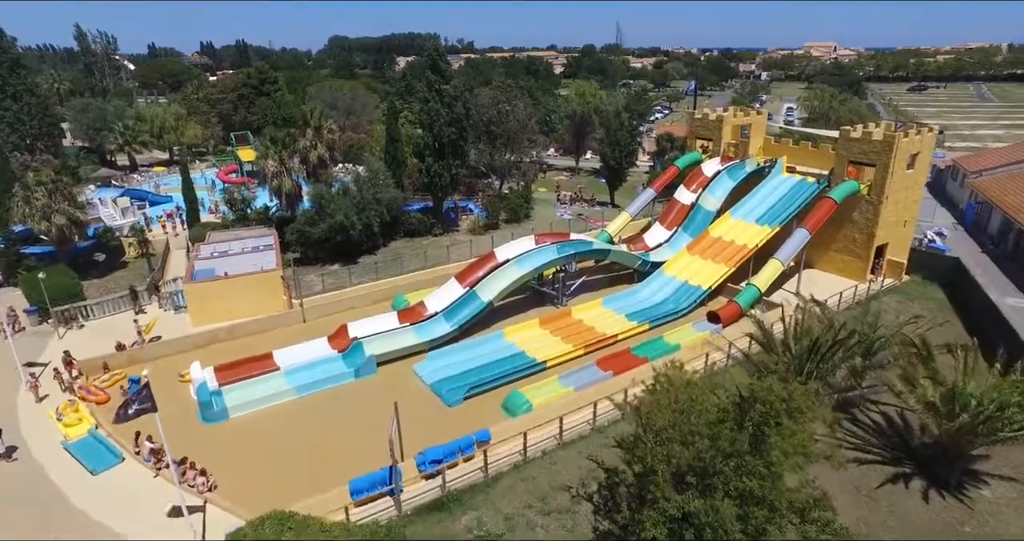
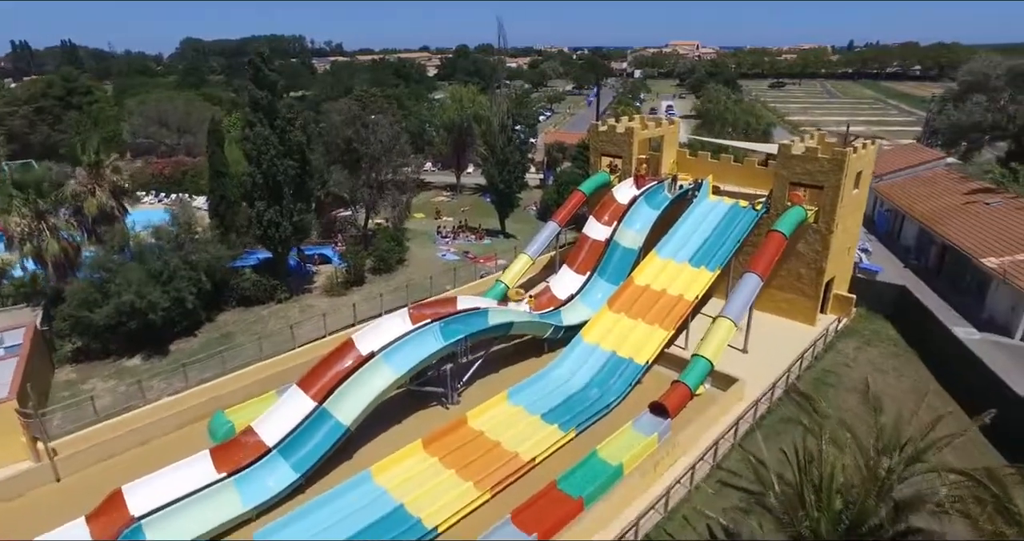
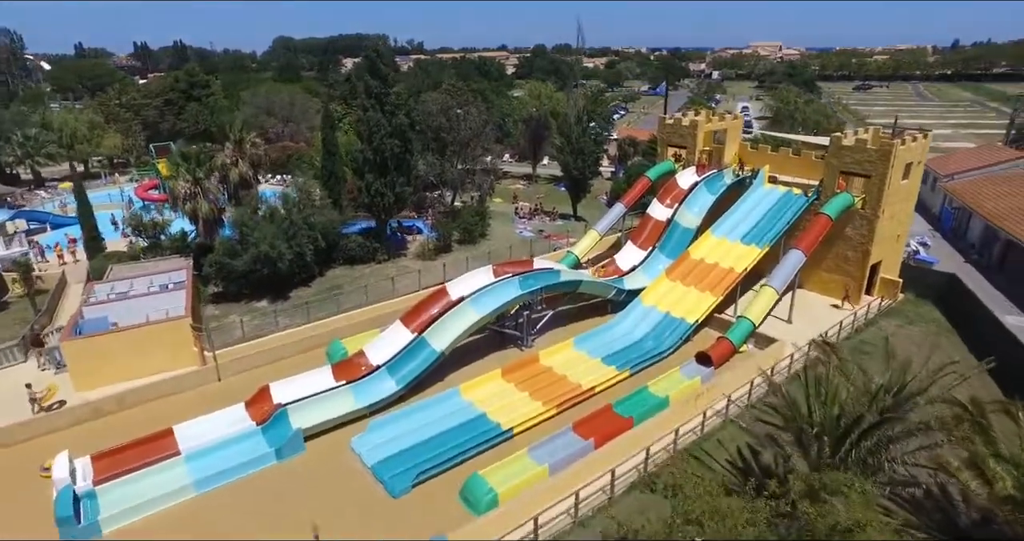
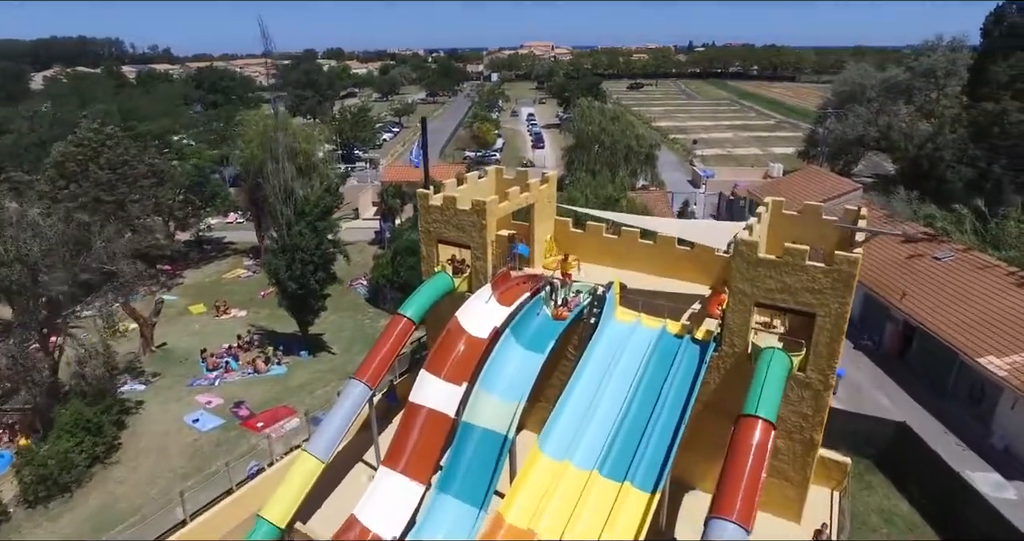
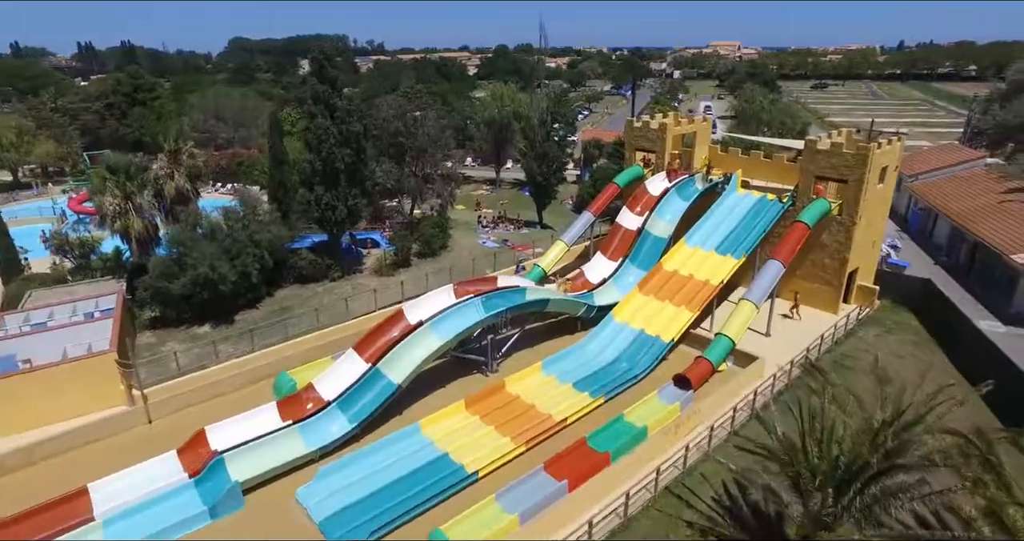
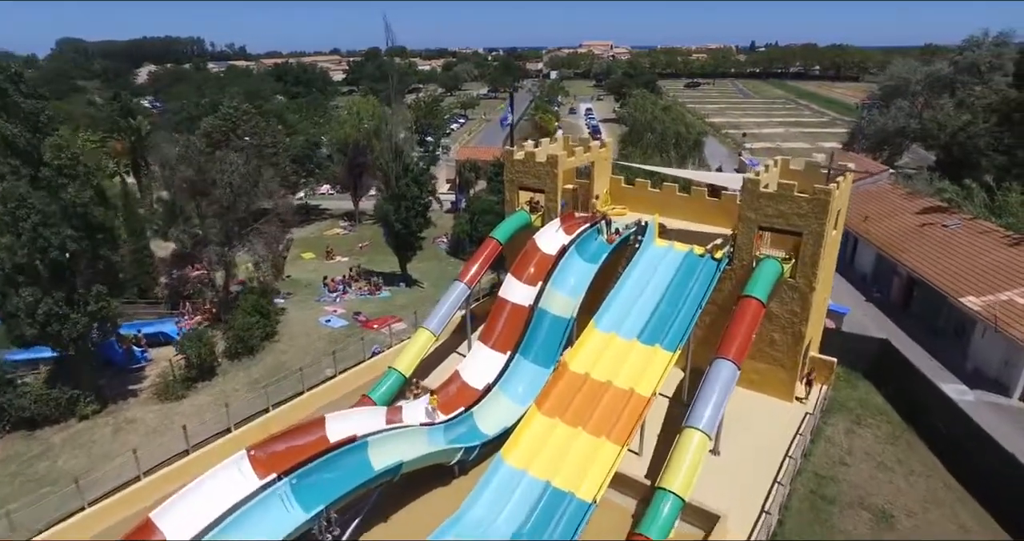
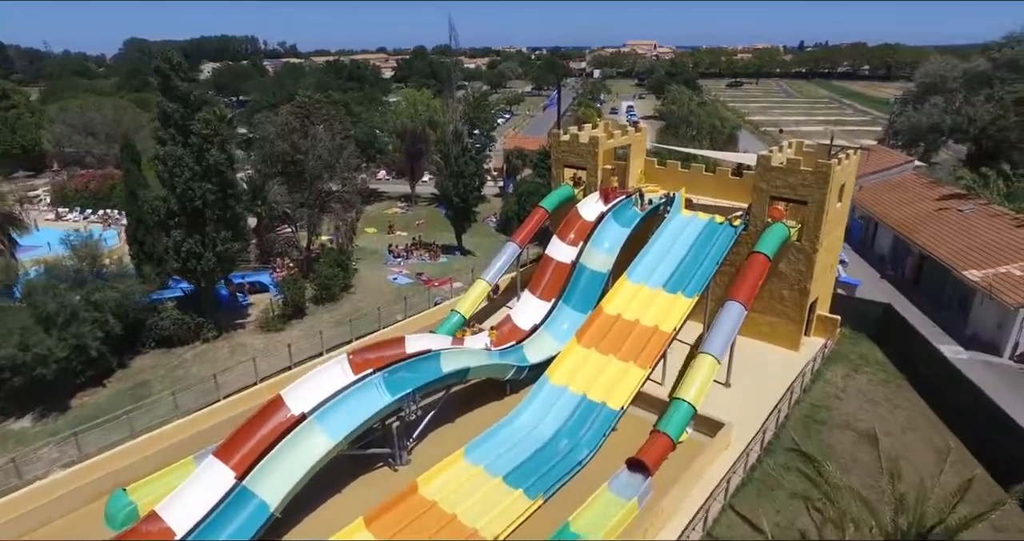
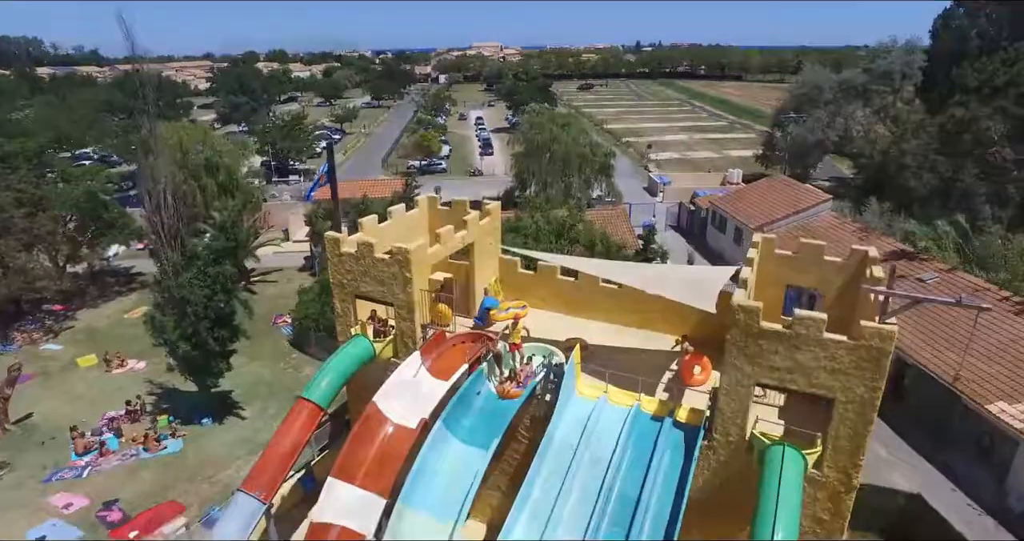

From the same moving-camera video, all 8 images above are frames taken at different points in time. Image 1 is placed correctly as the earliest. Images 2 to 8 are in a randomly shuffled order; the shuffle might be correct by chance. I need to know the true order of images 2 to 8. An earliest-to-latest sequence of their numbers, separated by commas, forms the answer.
3, 5, 2, 7, 6, 4, 8
